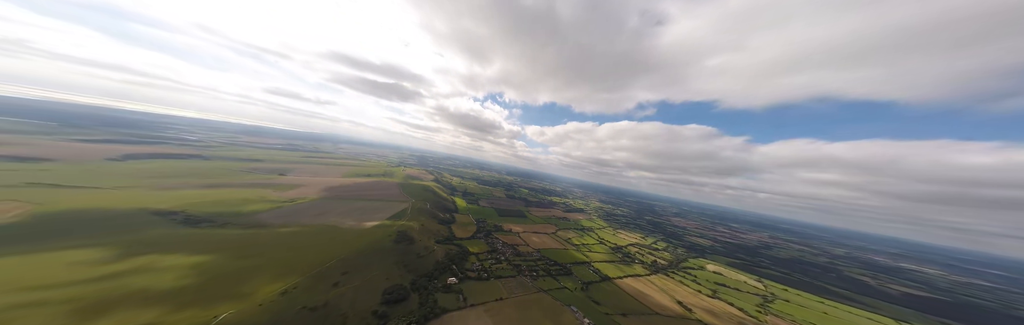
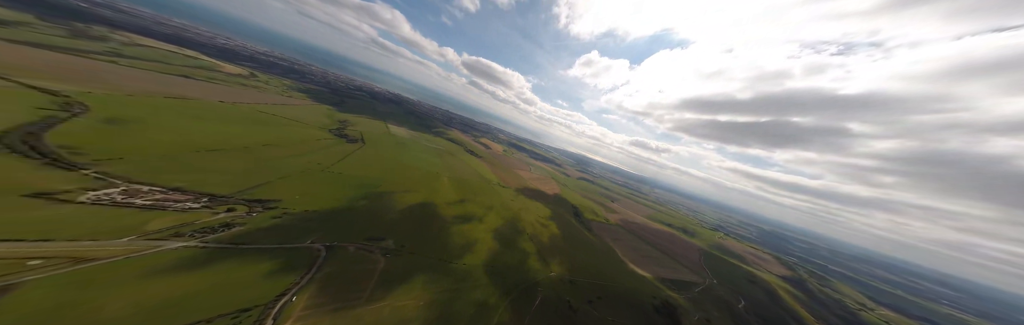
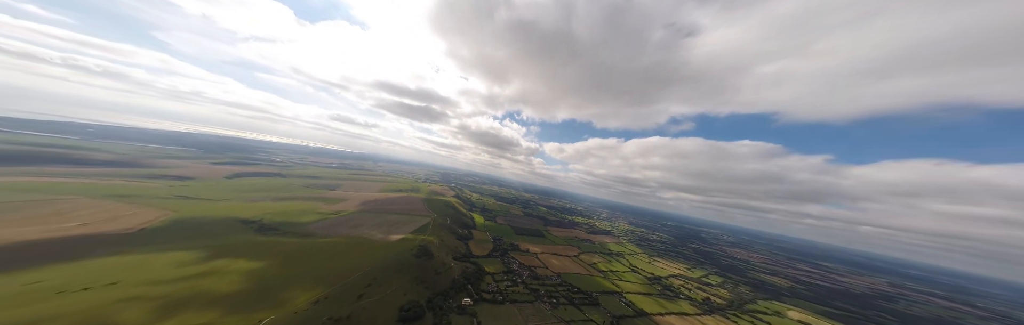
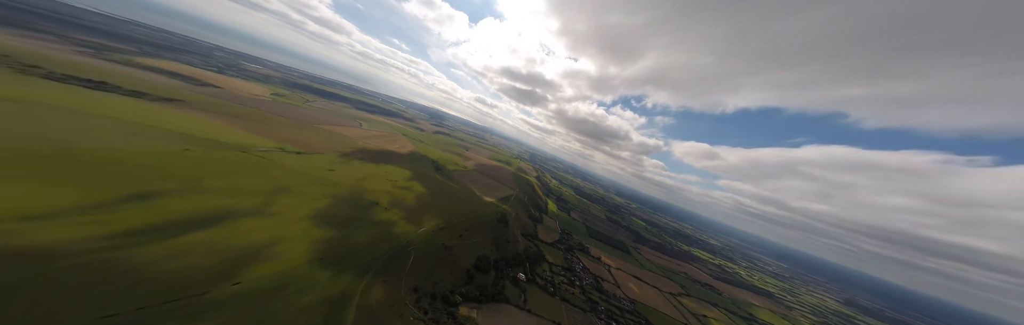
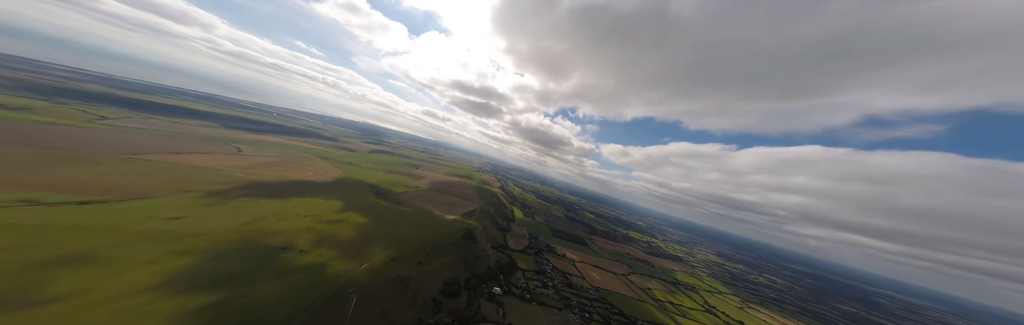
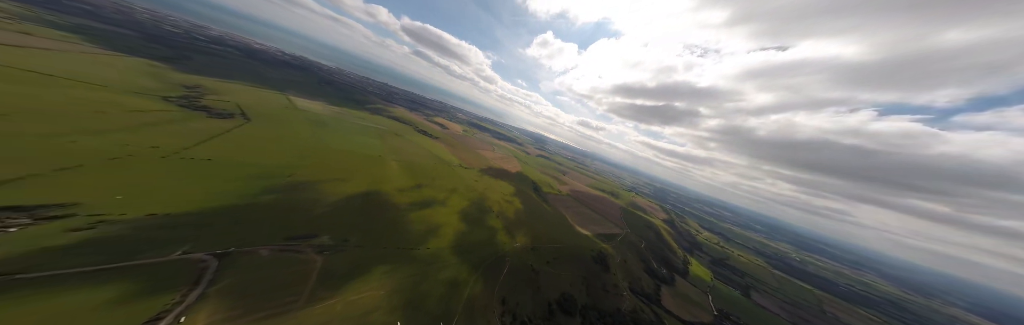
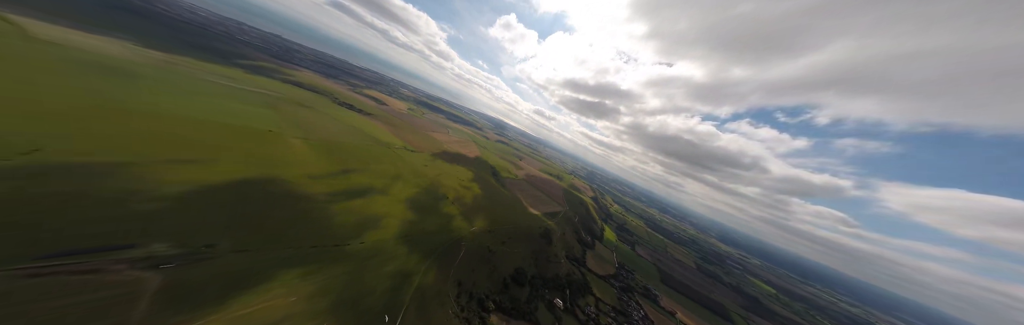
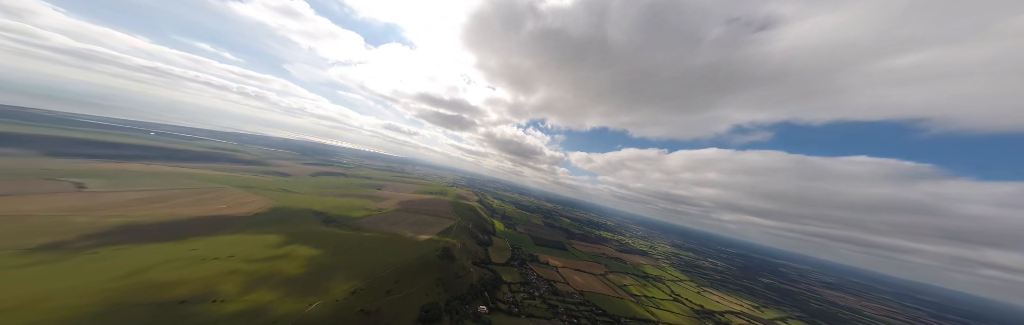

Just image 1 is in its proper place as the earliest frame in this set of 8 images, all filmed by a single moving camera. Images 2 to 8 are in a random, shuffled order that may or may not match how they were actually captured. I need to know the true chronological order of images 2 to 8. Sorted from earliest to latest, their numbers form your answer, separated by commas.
3, 8, 5, 4, 7, 6, 2
